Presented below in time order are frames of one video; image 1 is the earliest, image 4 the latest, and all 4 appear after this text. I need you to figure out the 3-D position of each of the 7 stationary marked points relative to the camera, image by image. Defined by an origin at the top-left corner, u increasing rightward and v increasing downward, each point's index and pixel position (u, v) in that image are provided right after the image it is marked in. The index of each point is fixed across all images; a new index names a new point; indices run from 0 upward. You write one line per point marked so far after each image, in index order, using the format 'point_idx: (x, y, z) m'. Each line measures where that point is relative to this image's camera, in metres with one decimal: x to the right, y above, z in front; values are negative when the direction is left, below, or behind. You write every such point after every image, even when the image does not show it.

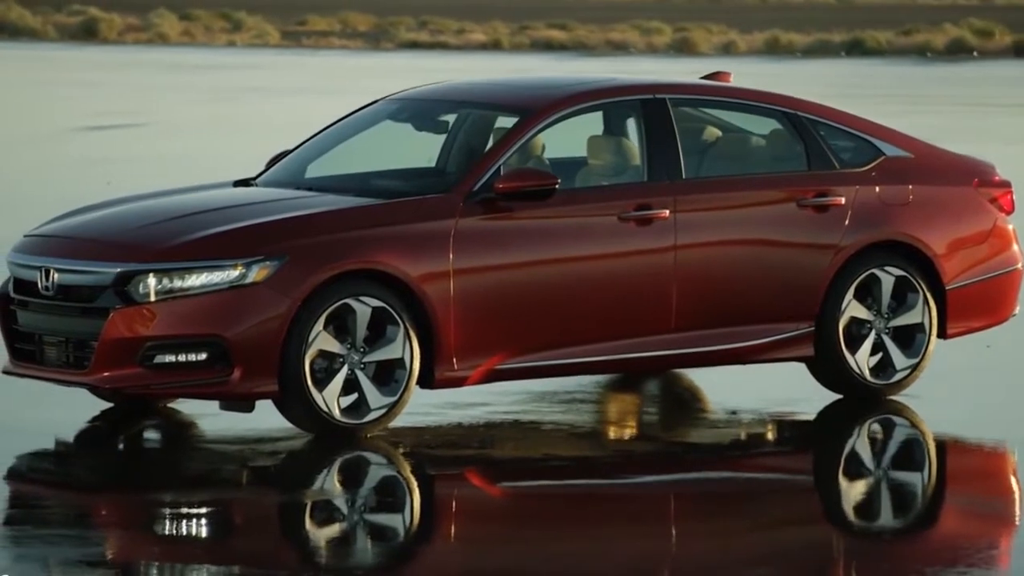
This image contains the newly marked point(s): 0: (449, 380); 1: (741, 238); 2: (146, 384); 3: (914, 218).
0: (-0.3, -0.4, +10.8) m
1: (+1.0, +0.2, +11.3) m
2: (-1.5, -0.4, +10.3) m
3: (+1.9, +0.3, +11.7) m
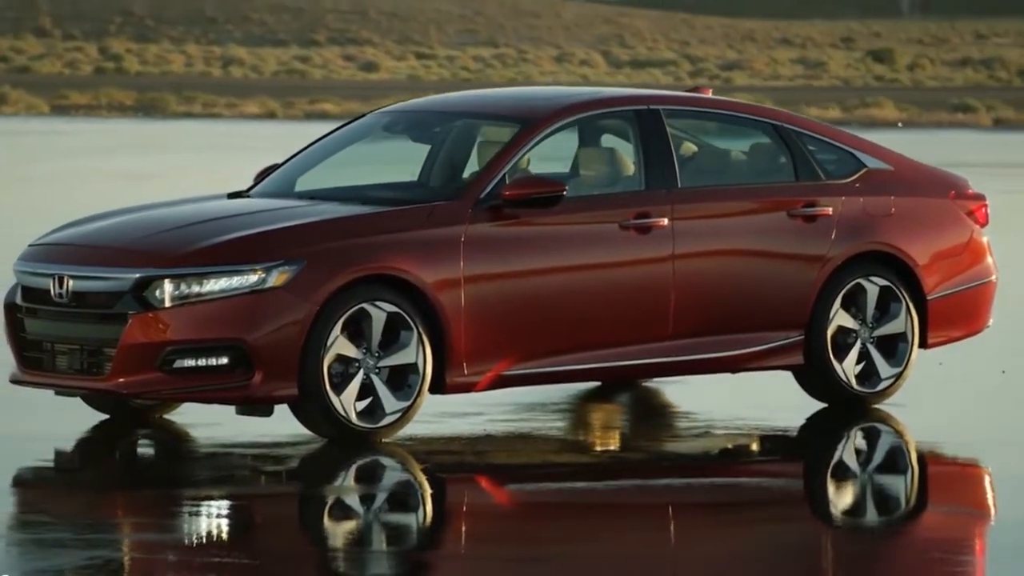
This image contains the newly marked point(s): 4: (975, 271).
0: (-0.2, -0.4, +10.9) m
1: (+1.0, +0.2, +11.5) m
2: (-1.4, -0.4, +10.3) m
3: (+1.8, +0.3, +12.0) m
4: (+2.3, +0.1, +12.3) m
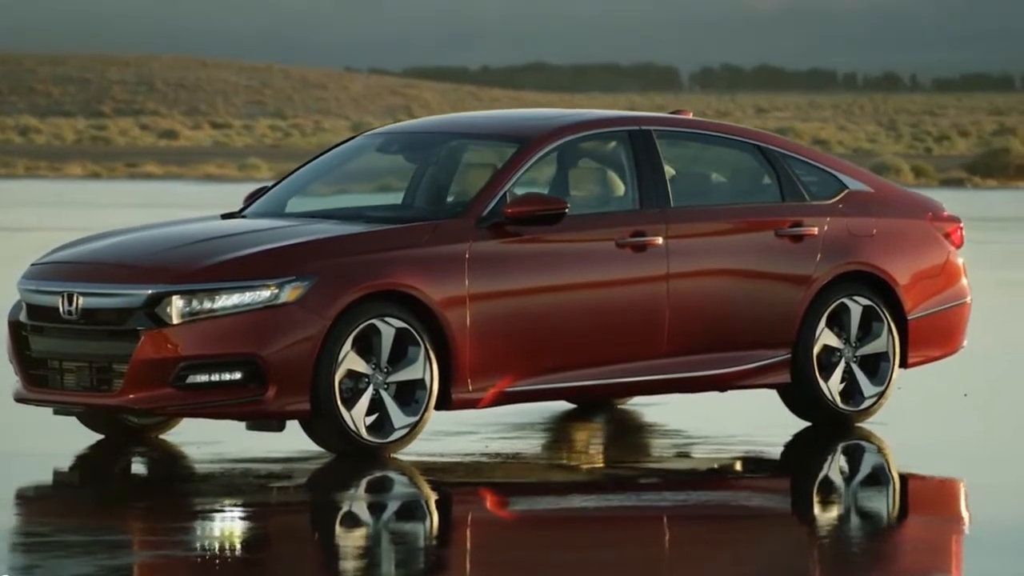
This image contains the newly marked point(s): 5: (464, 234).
0: (-0.2, -0.5, +10.9) m
1: (+1.0, +0.1, +11.6) m
2: (-1.4, -0.5, +10.3) m
3: (+1.8, +0.2, +12.2) m
4: (+2.2, 0.0, +12.6) m
5: (-0.2, +0.2, +10.9) m
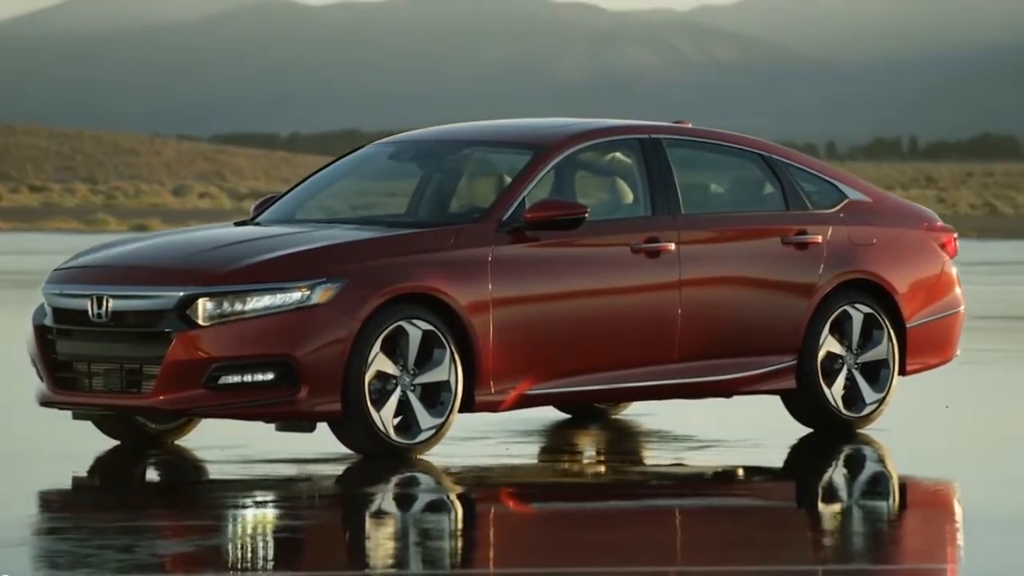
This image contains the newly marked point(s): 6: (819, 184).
0: (-0.1, -0.5, +11.0) m
1: (+1.1, +0.1, +11.8) m
2: (-1.2, -0.5, +10.4) m
3: (+1.8, +0.1, +12.4) m
4: (+2.2, -0.1, +12.8) m
5: (-0.1, +0.2, +11.0) m
6: (+1.5, +0.5, +12.5) m
